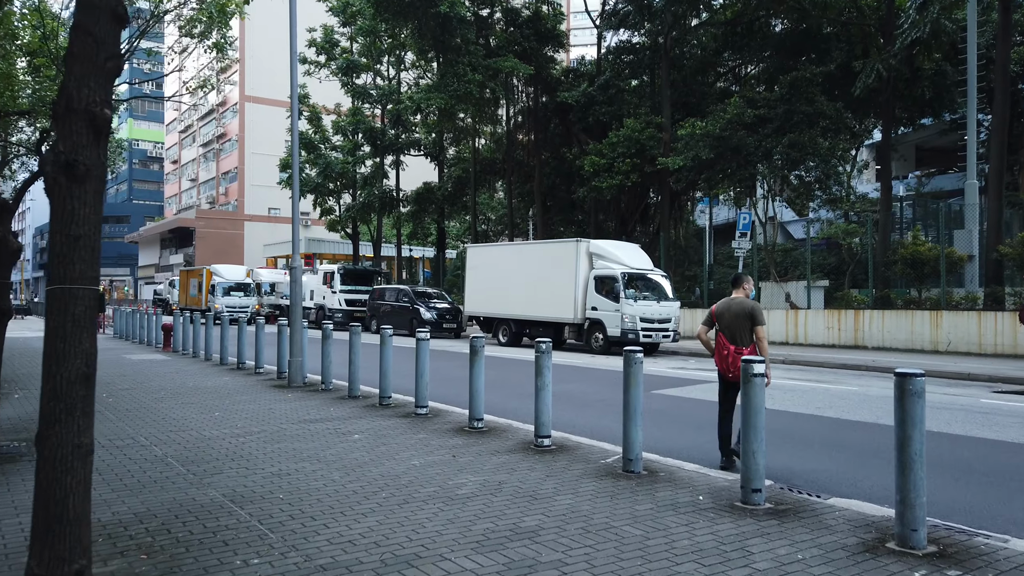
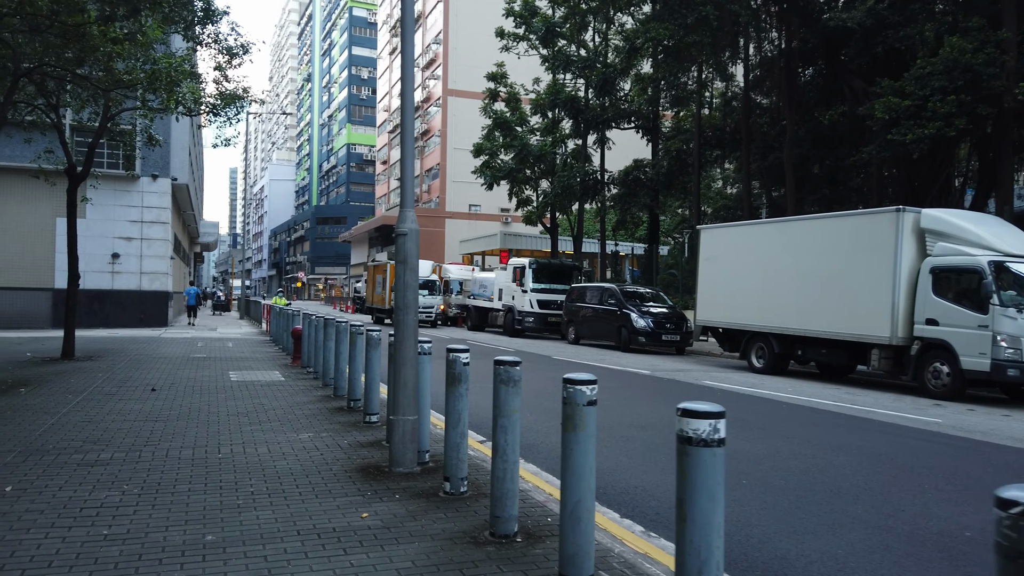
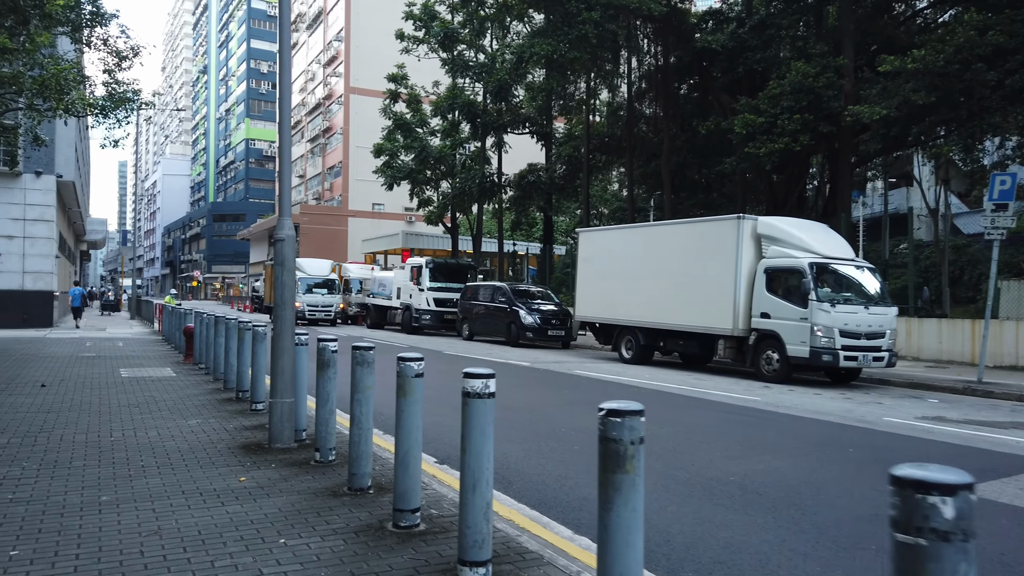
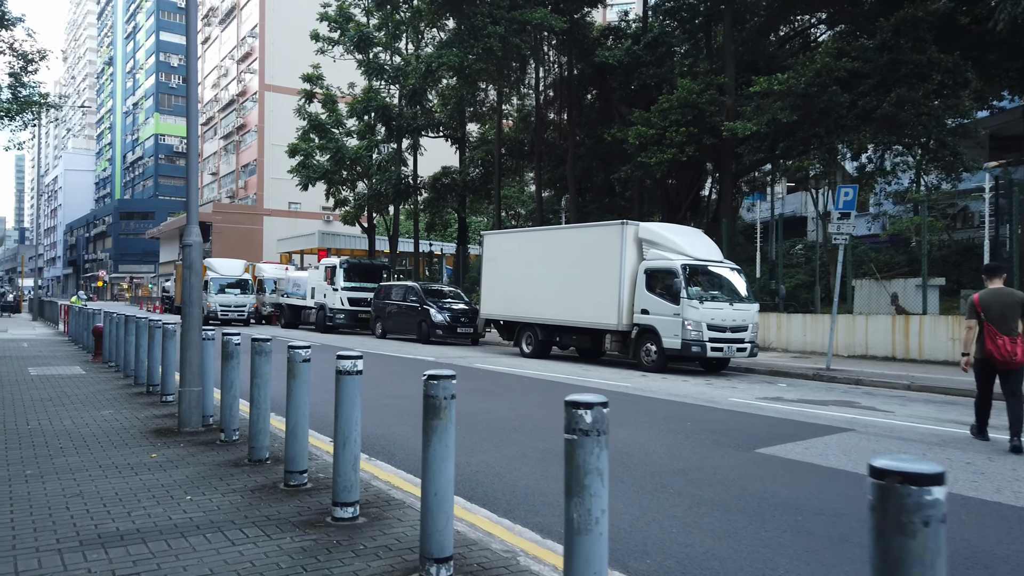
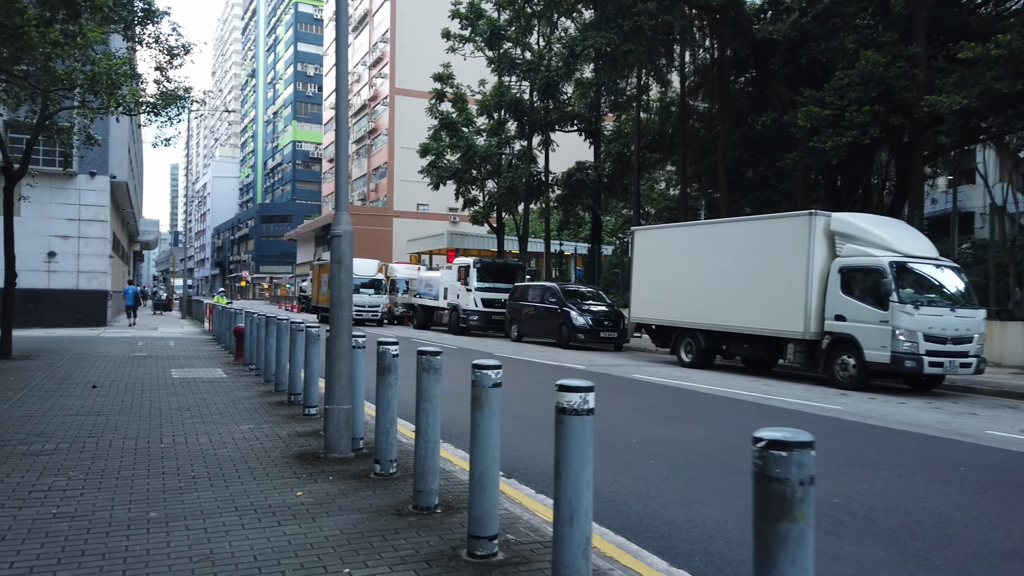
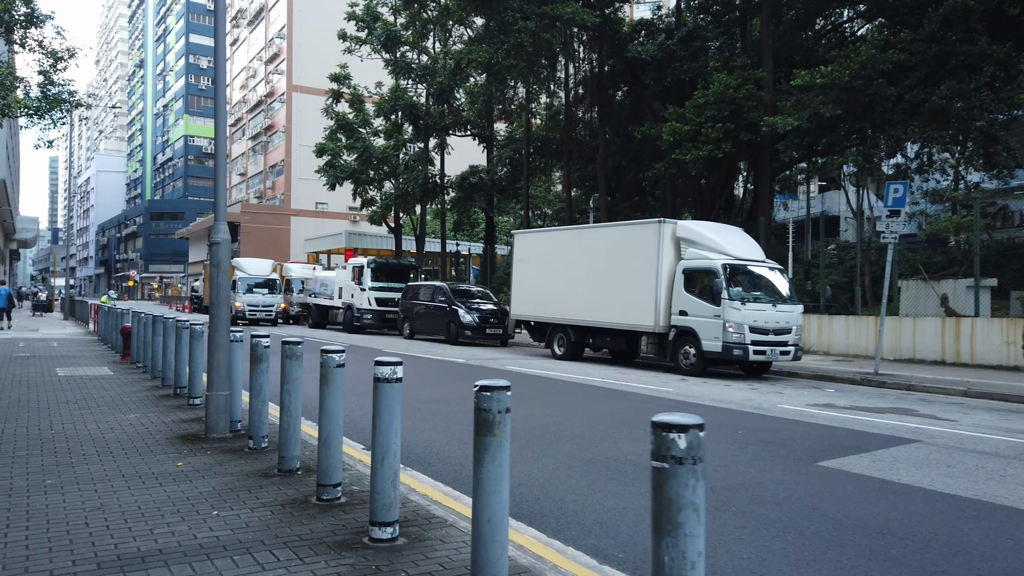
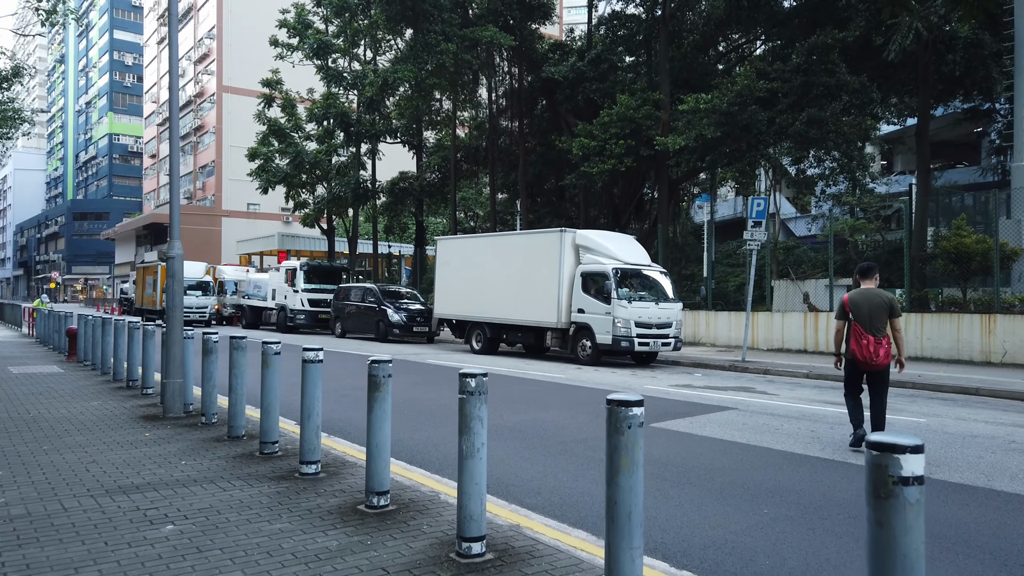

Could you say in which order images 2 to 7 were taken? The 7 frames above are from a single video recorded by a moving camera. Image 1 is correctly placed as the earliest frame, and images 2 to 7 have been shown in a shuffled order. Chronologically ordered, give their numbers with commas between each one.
7, 4, 6, 3, 5, 2
